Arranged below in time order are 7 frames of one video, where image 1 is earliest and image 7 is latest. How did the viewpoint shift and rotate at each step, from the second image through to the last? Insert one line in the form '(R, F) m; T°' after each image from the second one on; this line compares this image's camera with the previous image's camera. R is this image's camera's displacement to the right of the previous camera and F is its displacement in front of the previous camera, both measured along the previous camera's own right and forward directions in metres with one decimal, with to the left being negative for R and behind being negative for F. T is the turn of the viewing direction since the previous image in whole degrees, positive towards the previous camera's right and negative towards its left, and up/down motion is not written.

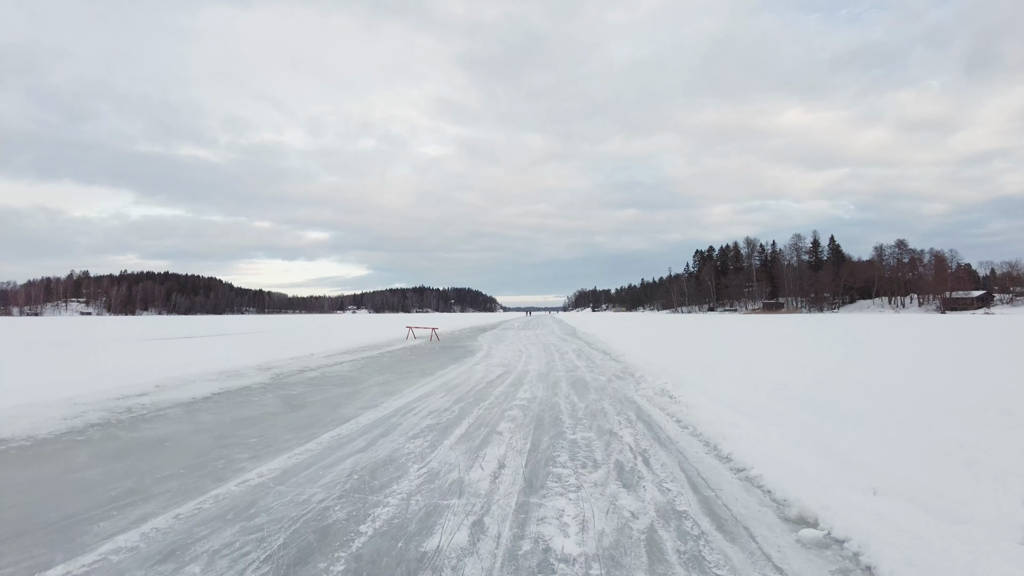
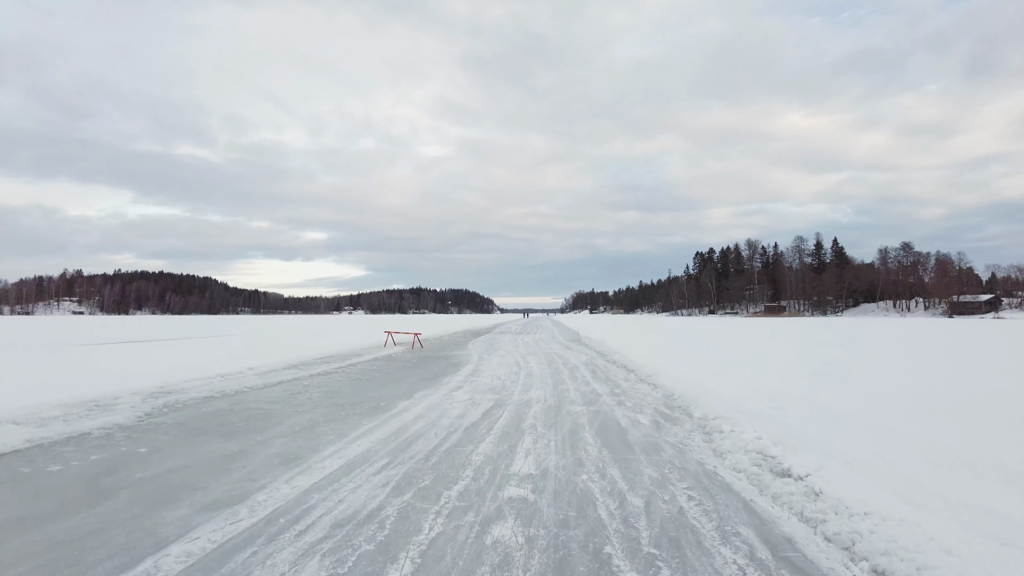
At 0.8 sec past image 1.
(0.0, +1.4) m; 0°
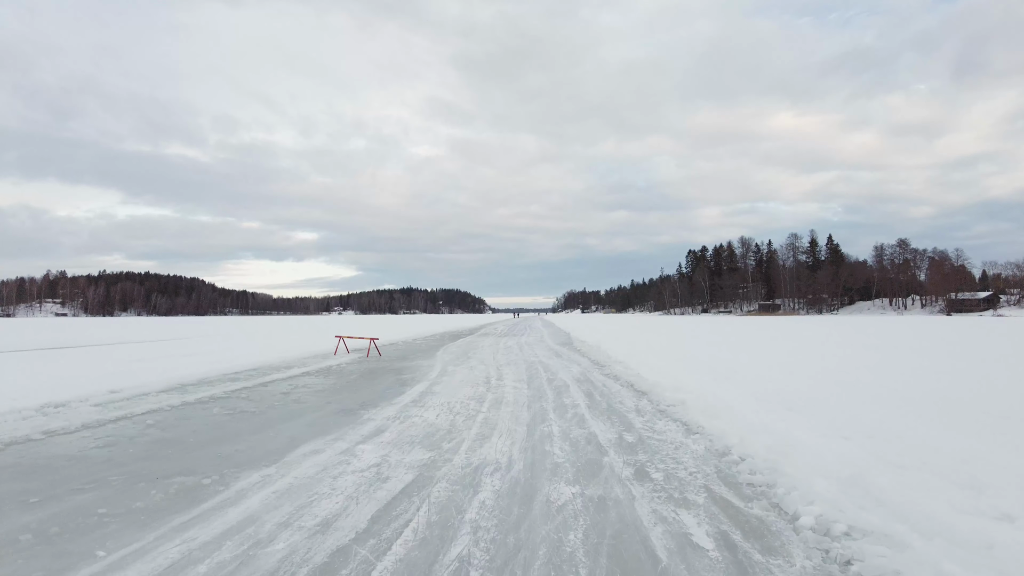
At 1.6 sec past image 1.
(+0.2, +1.4) m; +1°
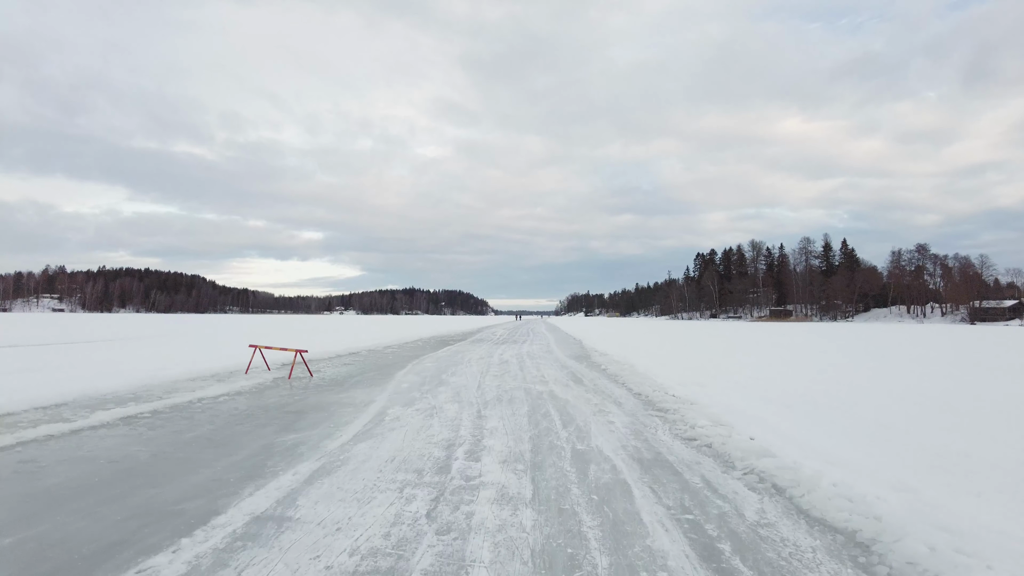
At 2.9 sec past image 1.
(+0.1, +2.2) m; 0°
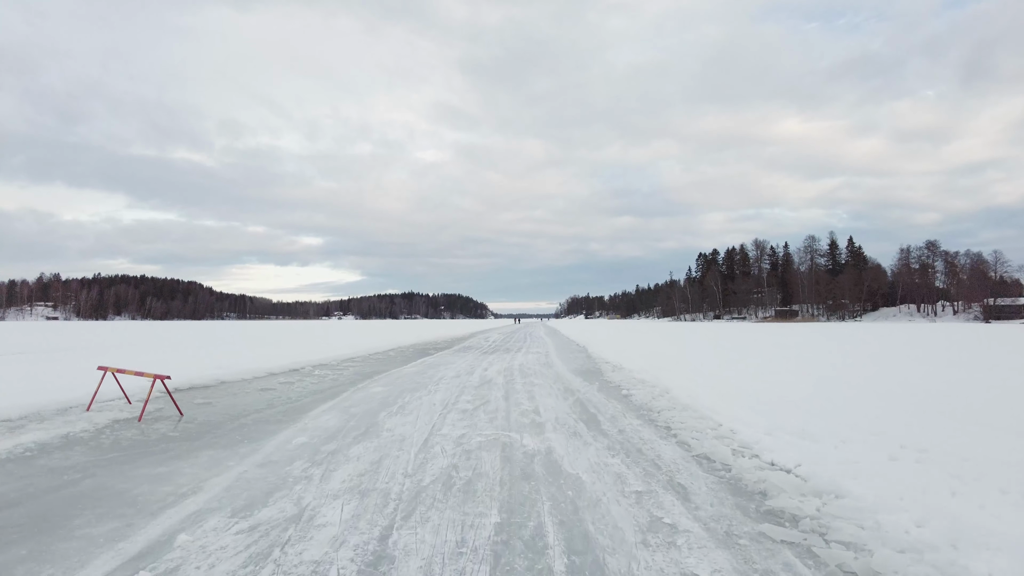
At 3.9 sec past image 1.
(+0.2, +1.5) m; 0°
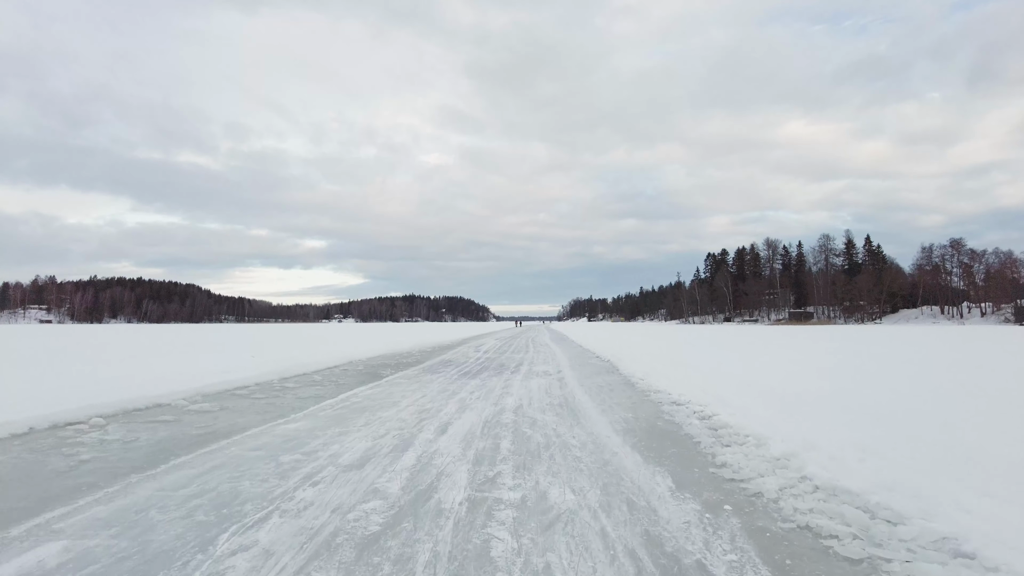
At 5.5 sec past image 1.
(+0.1, +2.7) m; 0°
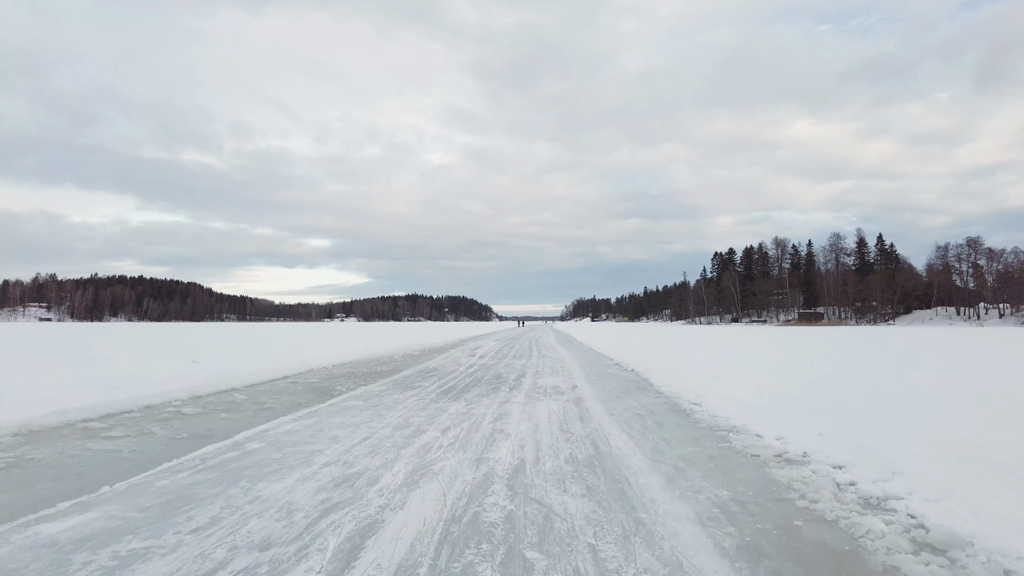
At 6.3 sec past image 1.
(0.0, +1.4) m; 0°
